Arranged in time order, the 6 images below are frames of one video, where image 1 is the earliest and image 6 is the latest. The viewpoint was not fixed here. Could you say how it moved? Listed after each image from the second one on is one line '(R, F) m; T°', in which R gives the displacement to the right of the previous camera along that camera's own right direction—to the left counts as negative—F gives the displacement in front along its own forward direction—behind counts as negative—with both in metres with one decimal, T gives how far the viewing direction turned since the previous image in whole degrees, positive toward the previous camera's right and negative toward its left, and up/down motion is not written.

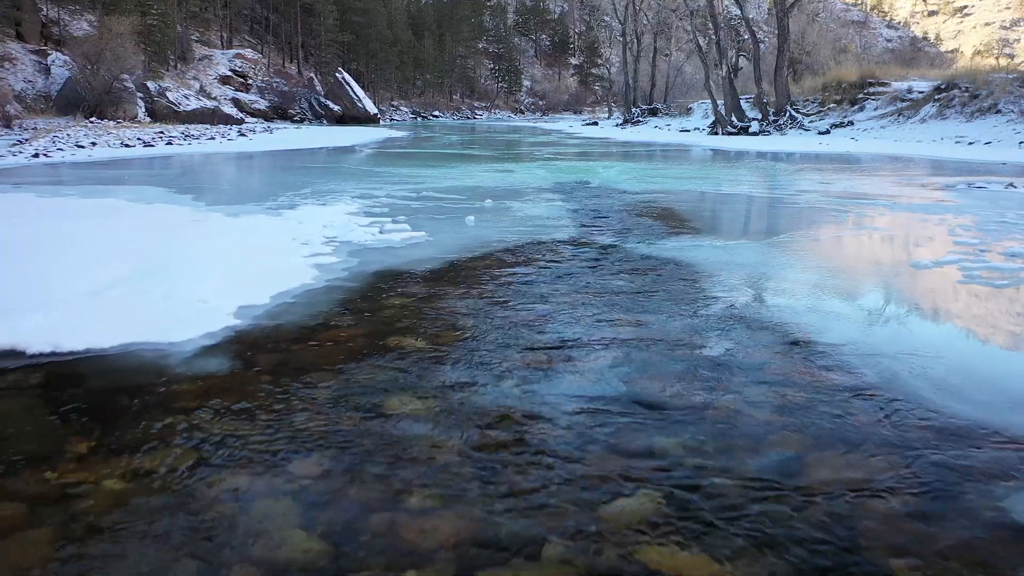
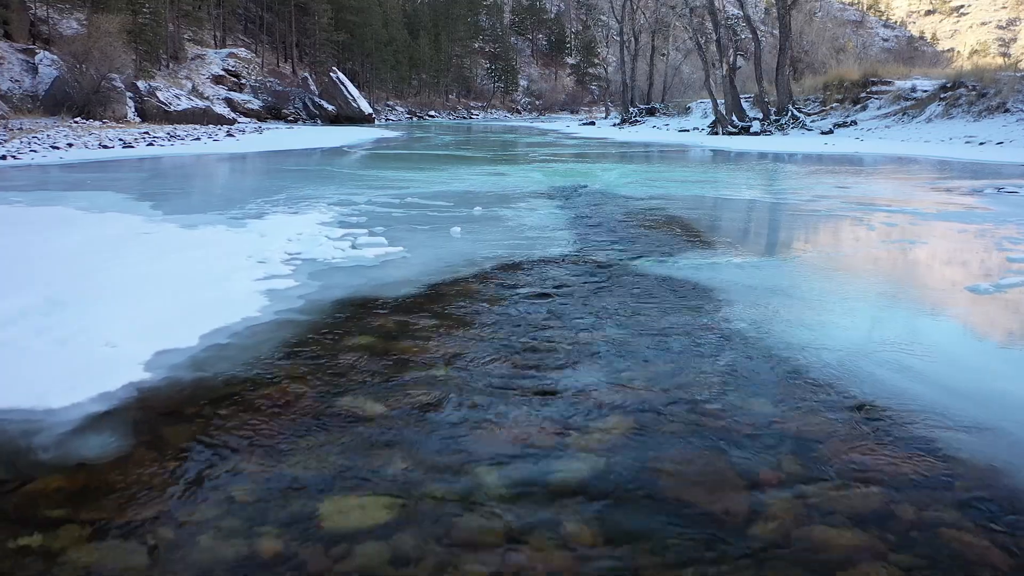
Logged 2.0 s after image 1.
(0.0, +0.7) m; 0°
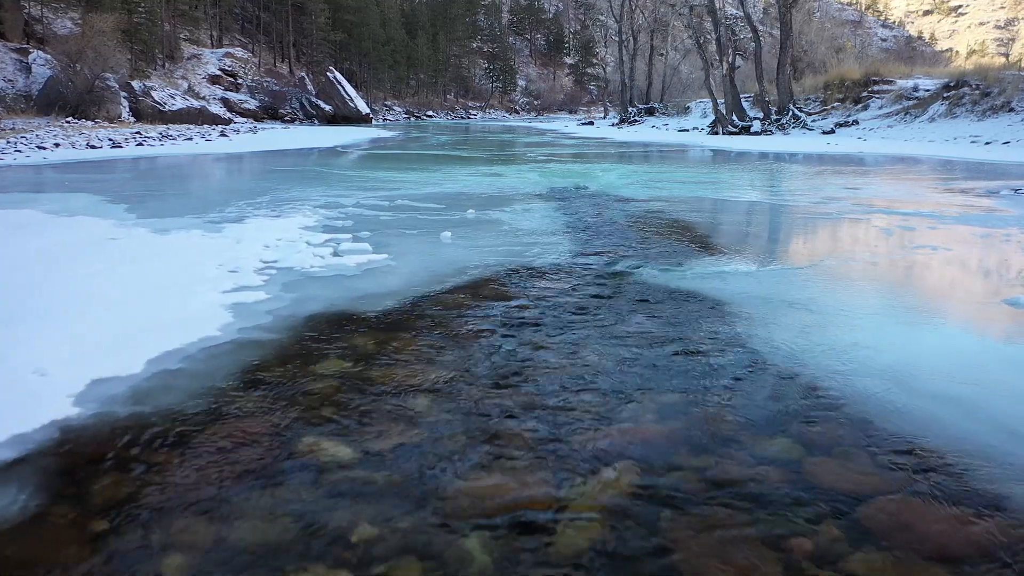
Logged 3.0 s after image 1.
(0.0, +0.4) m; 0°
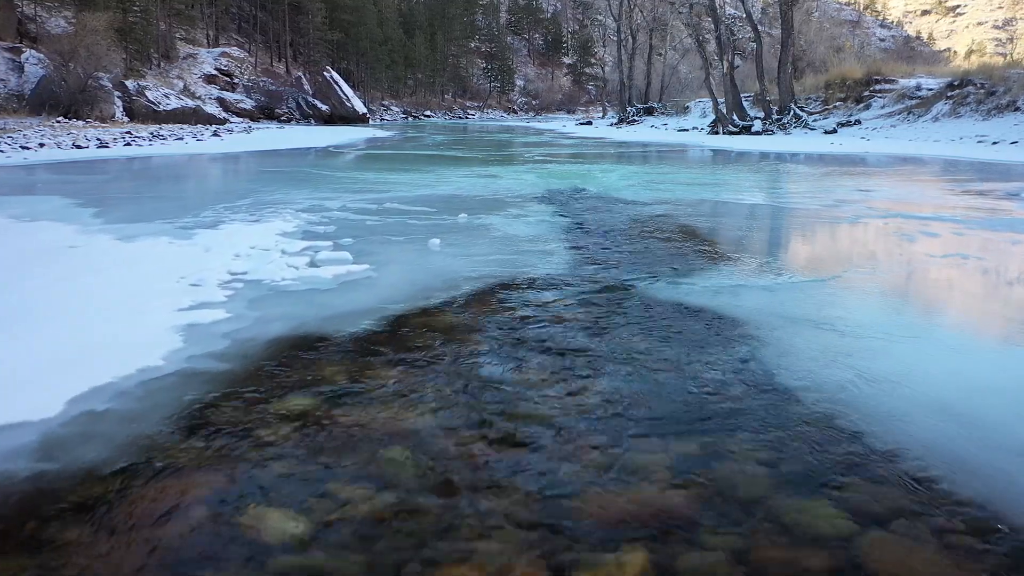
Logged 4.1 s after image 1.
(0.0, +0.4) m; 0°
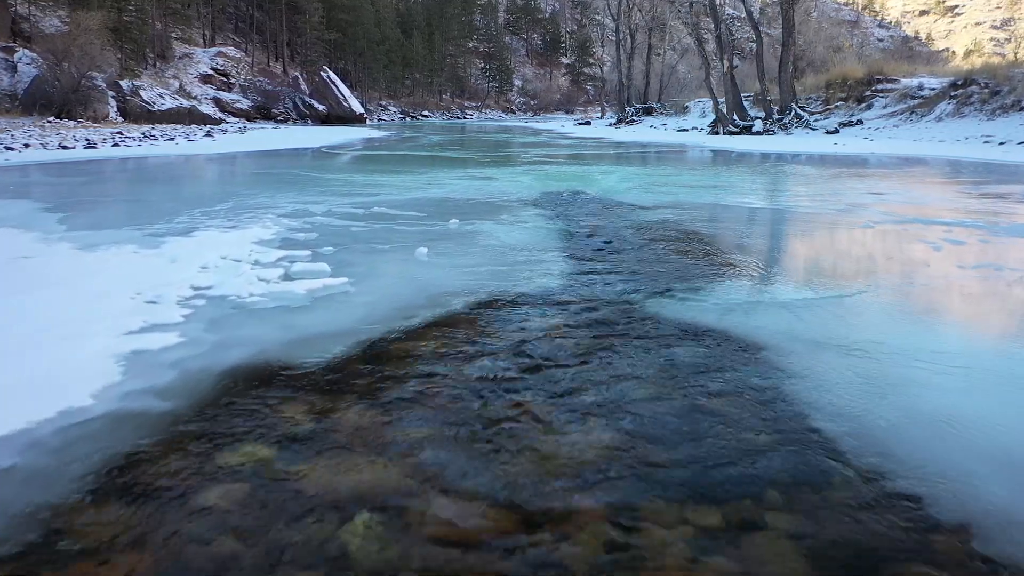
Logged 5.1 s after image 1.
(0.0, +0.4) m; 0°
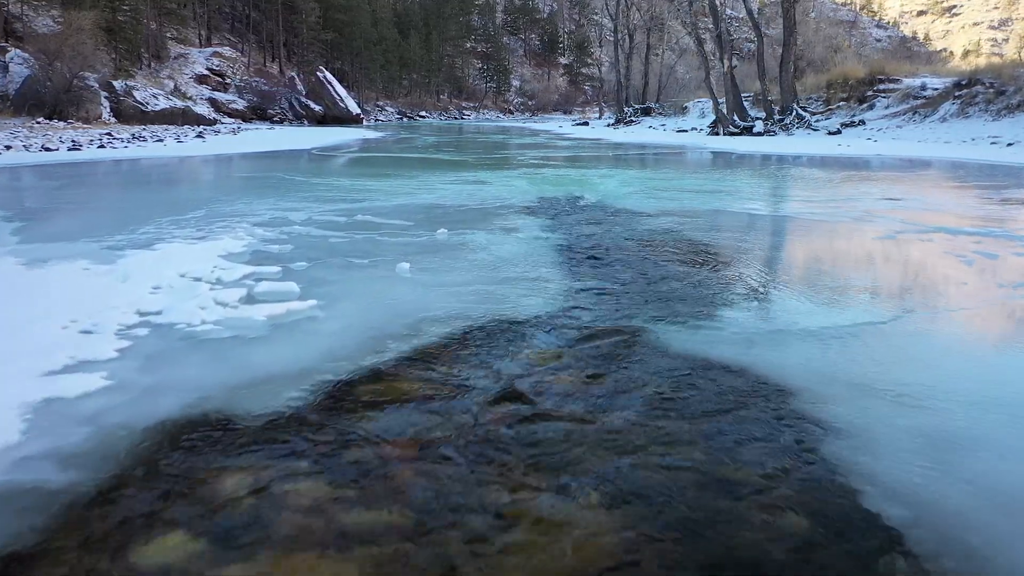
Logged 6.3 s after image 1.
(0.0, +0.4) m; 0°
